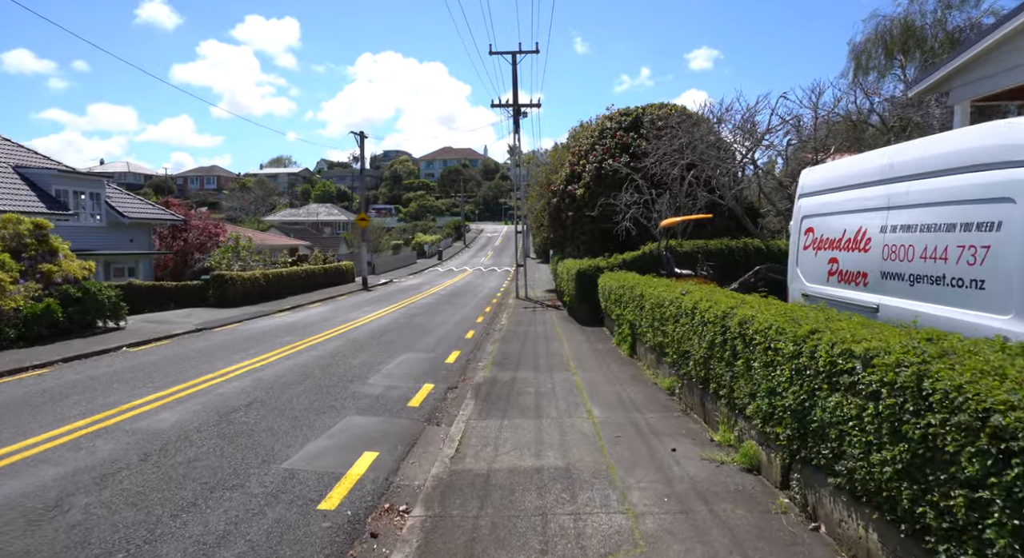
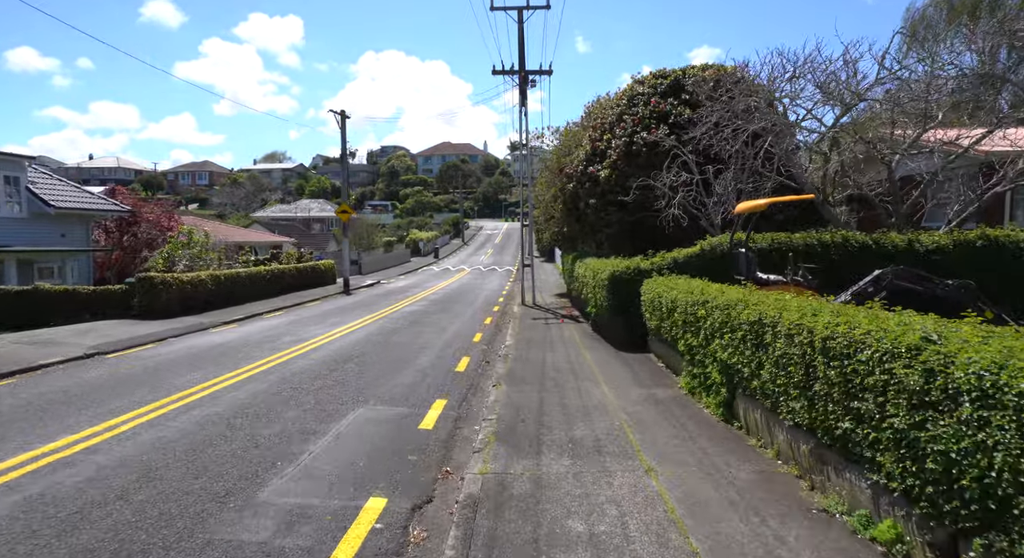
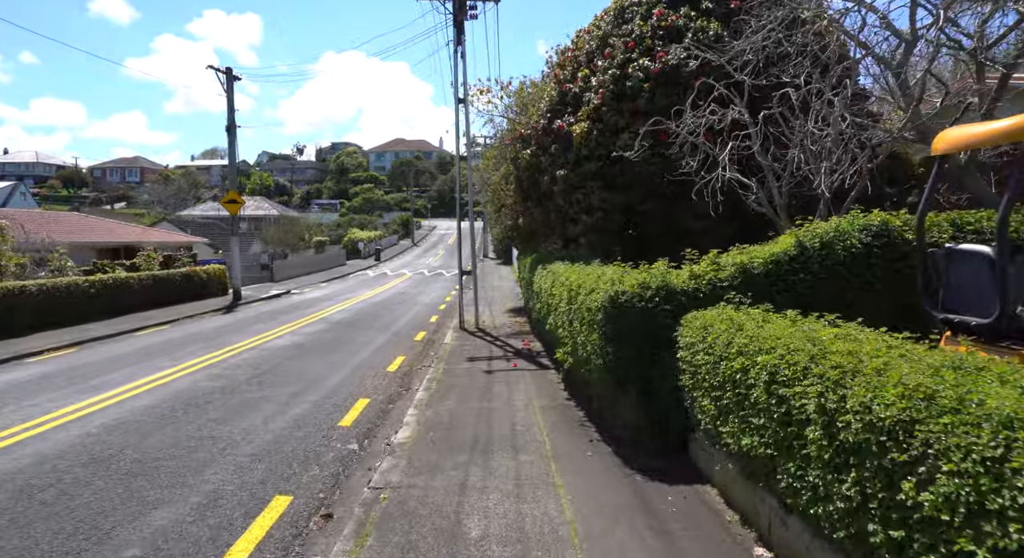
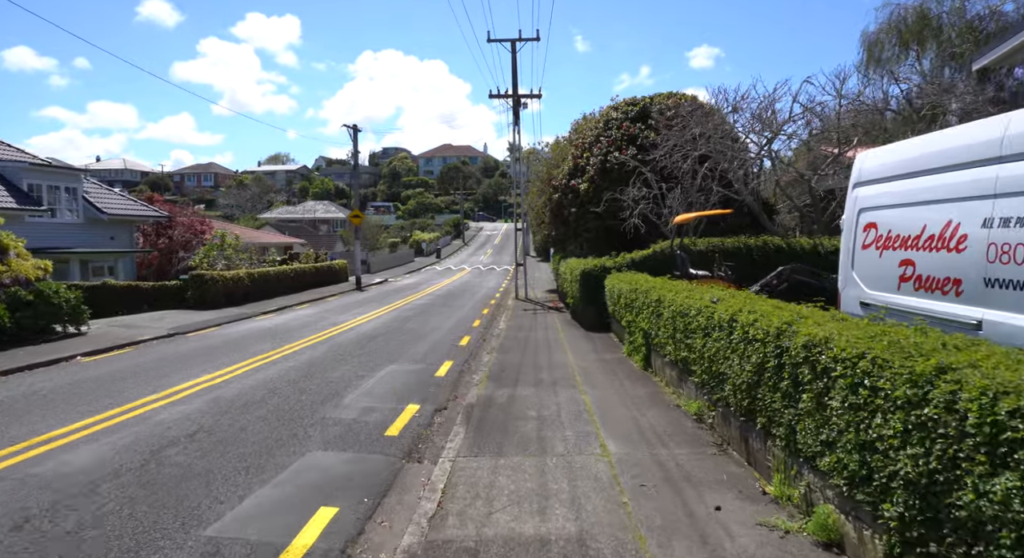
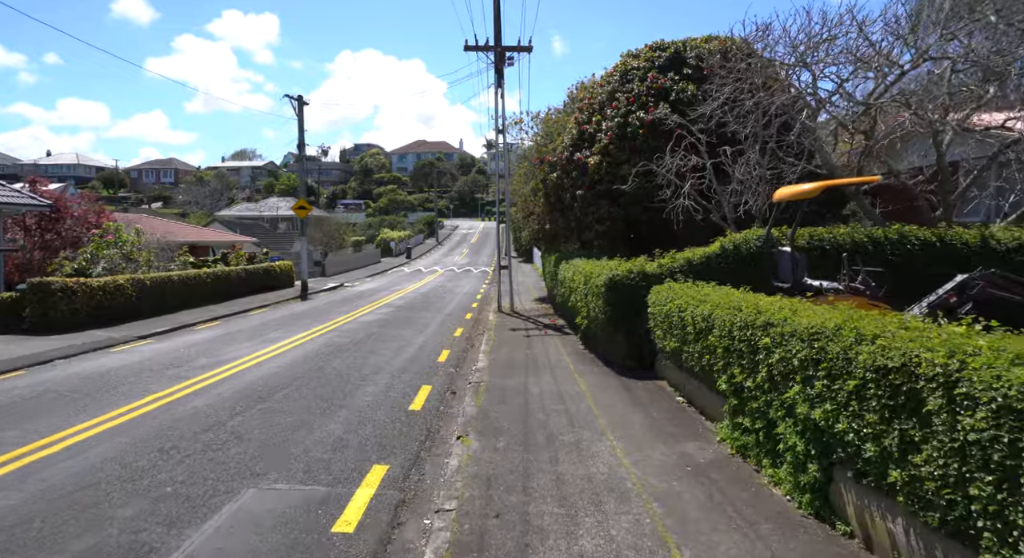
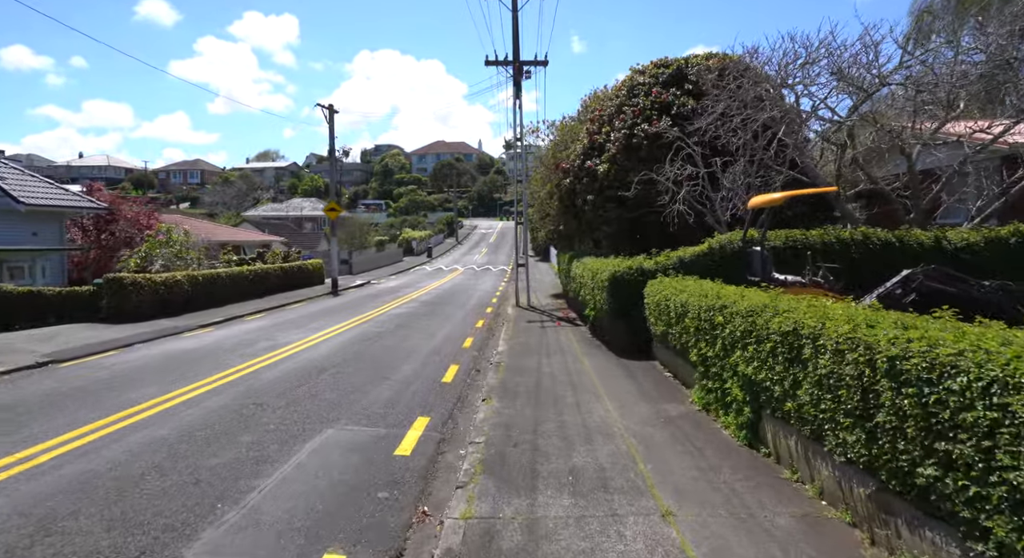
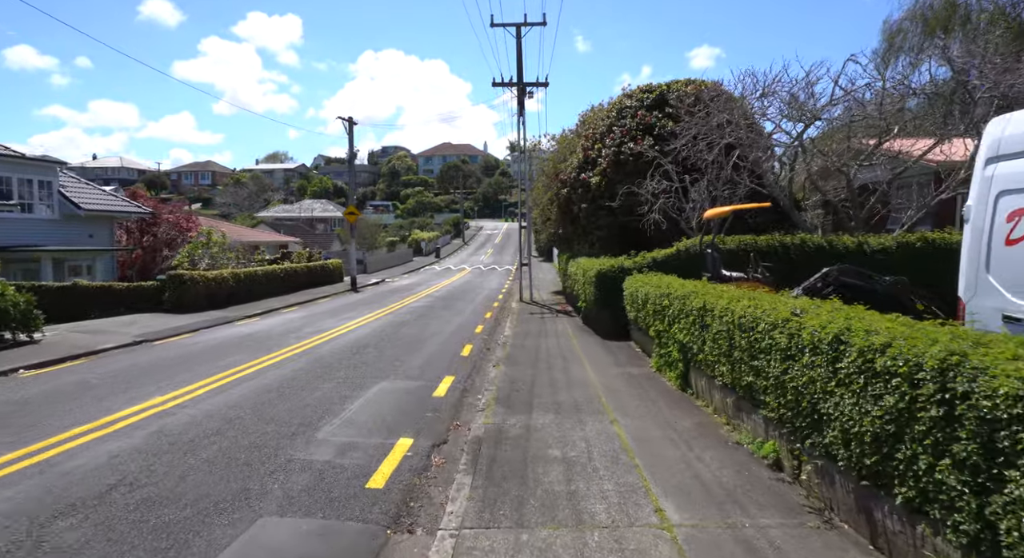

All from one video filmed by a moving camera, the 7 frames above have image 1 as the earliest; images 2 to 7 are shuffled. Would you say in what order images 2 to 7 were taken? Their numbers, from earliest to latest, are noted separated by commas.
4, 7, 2, 6, 5, 3
